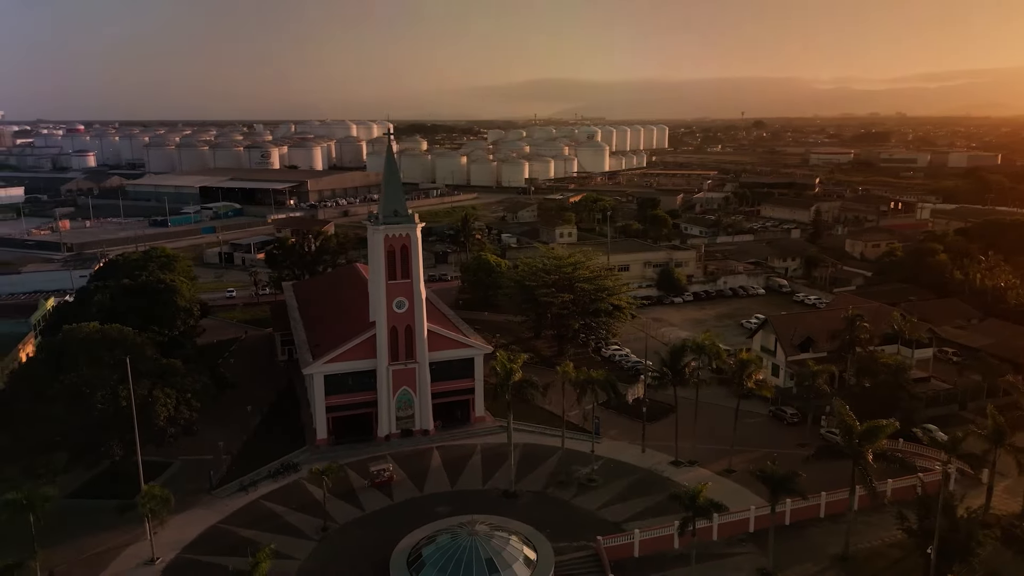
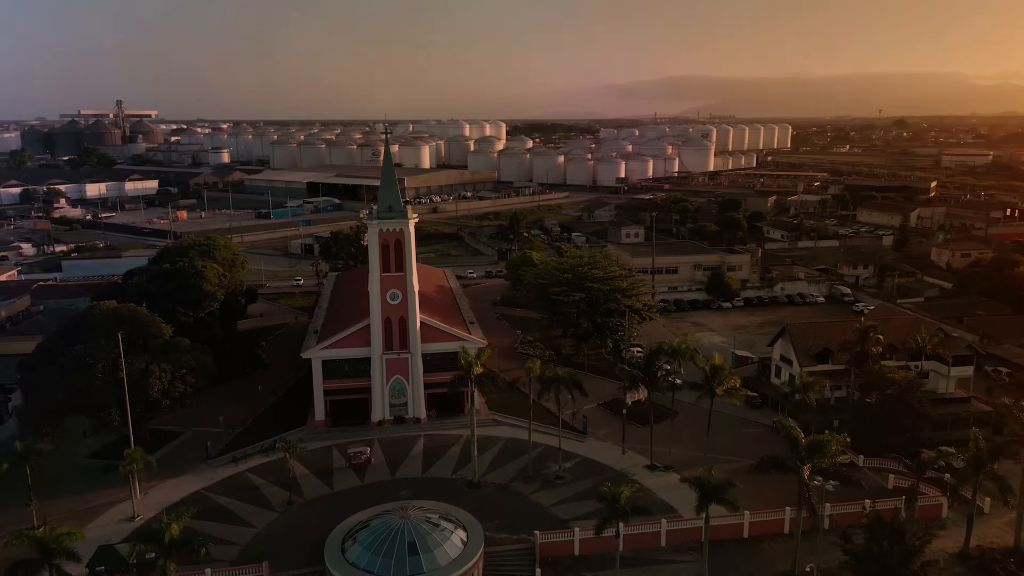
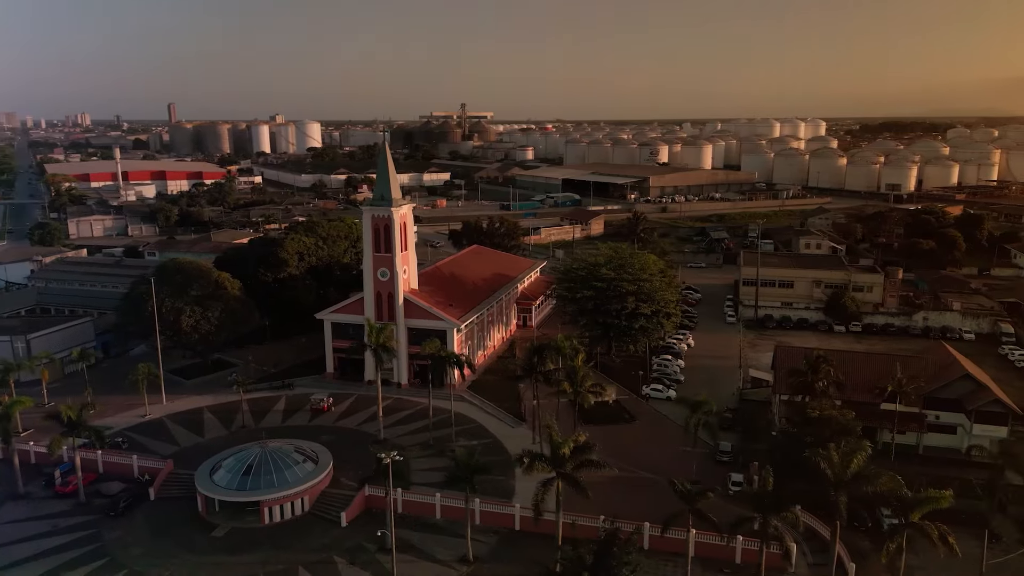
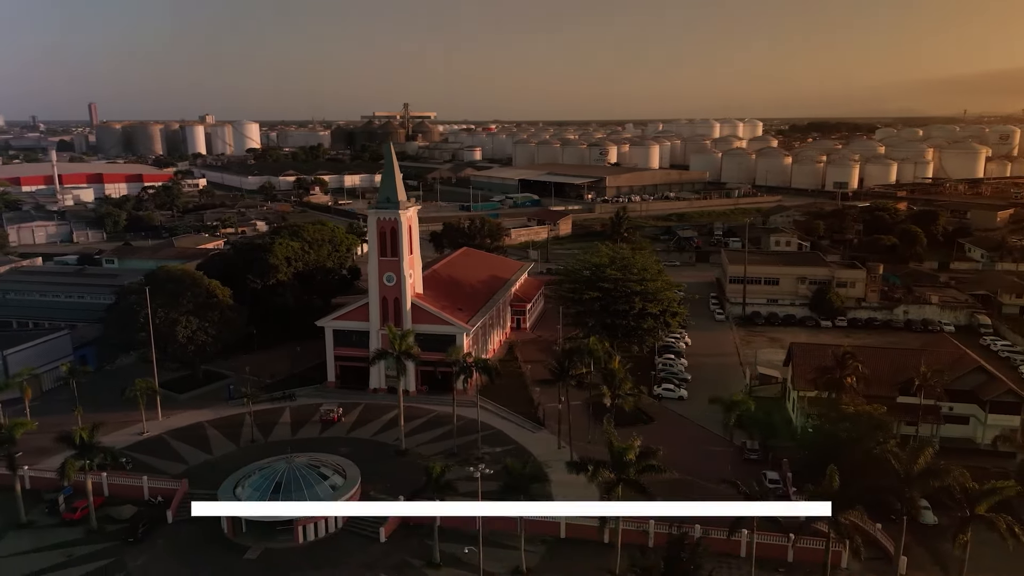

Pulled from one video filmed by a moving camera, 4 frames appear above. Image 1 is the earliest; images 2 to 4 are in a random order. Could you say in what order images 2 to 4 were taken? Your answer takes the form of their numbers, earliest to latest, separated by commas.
2, 4, 3
